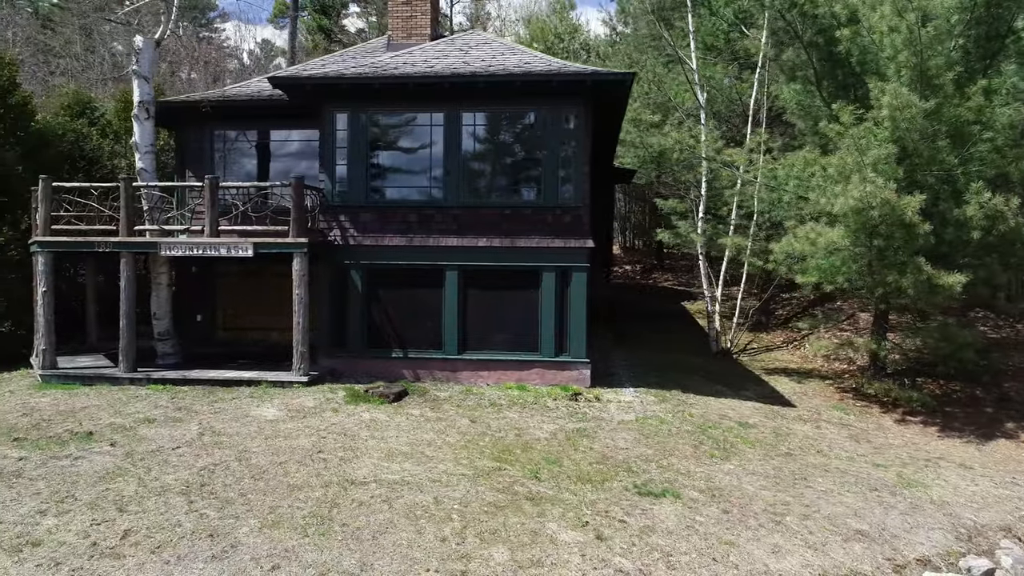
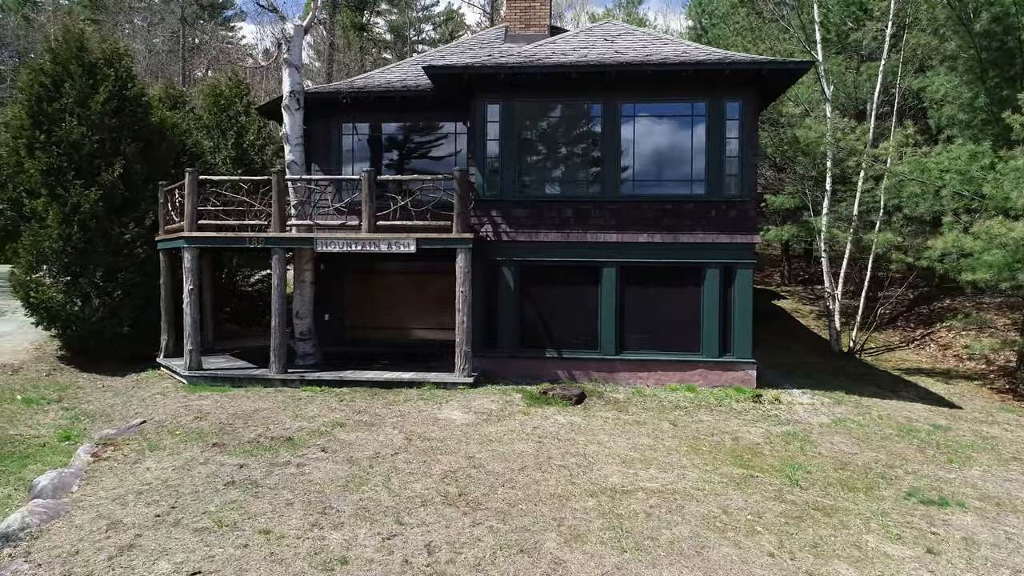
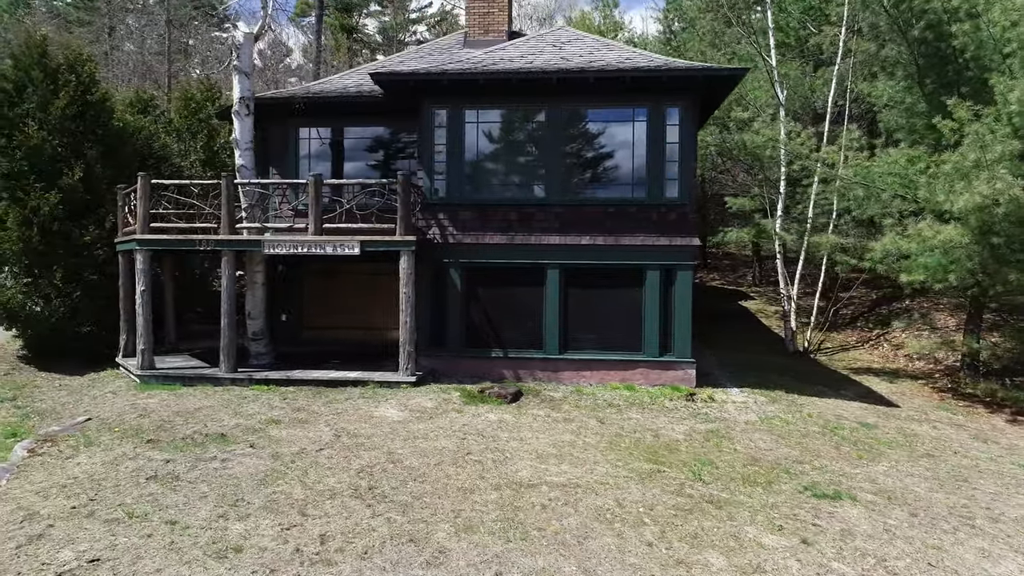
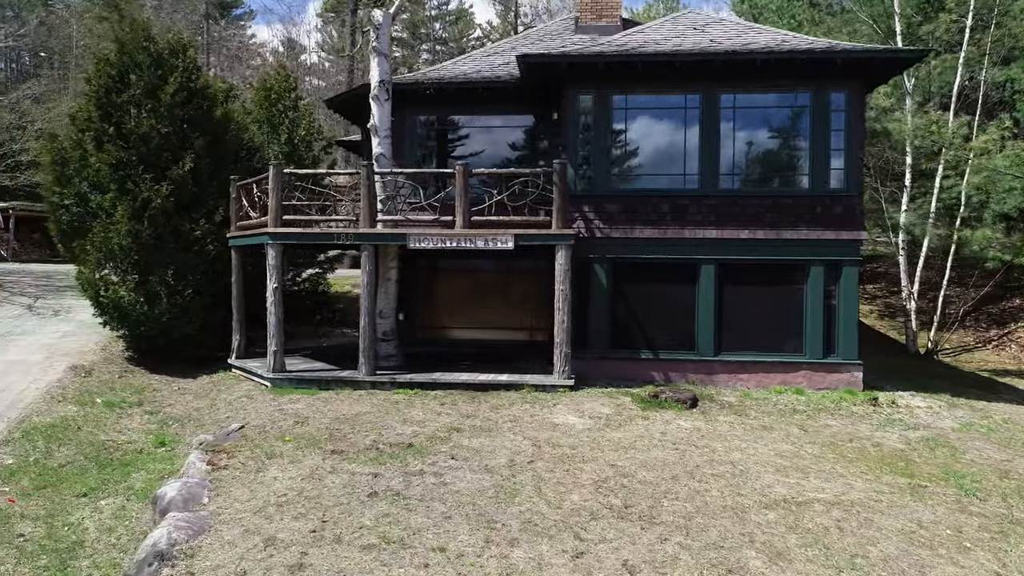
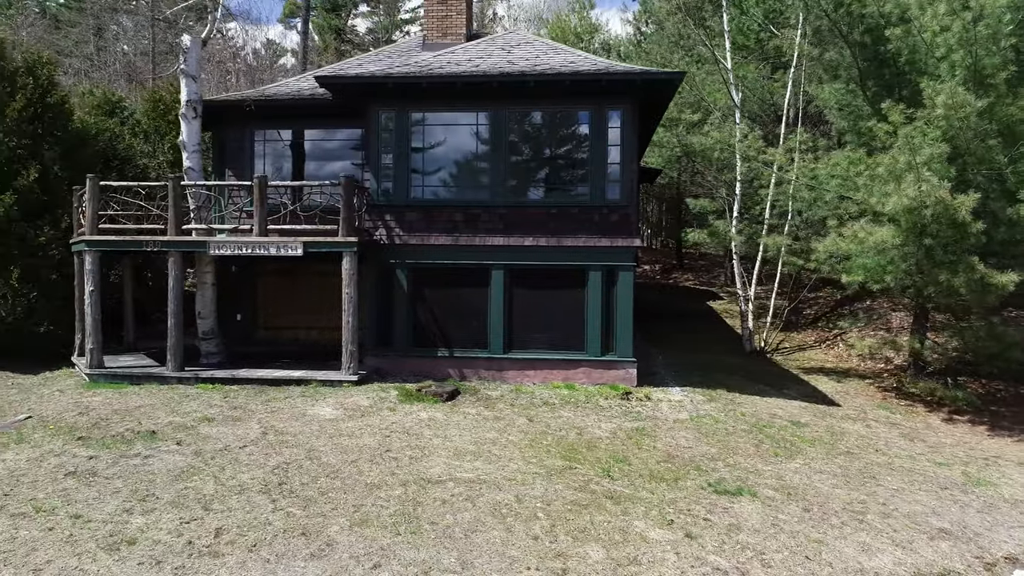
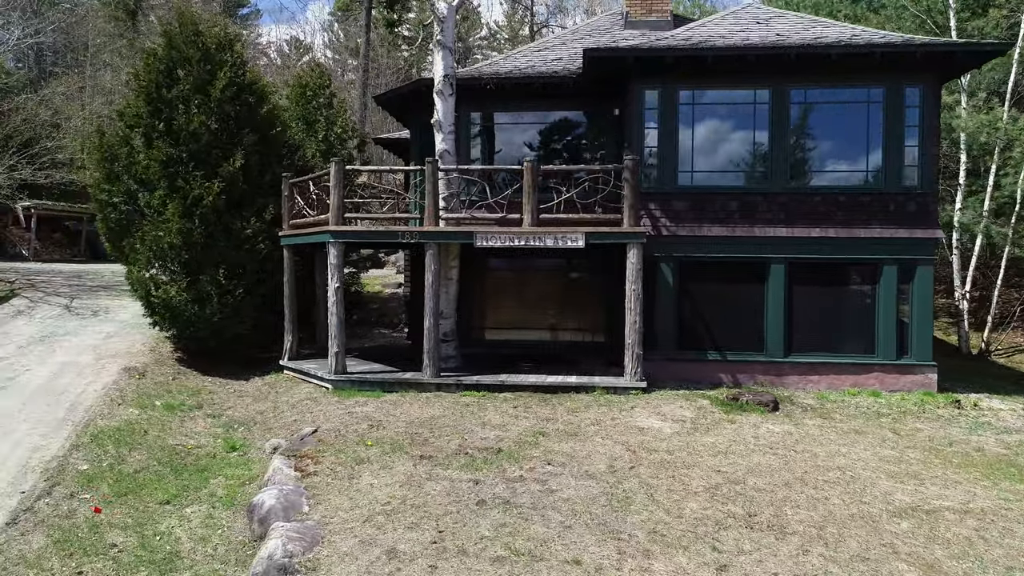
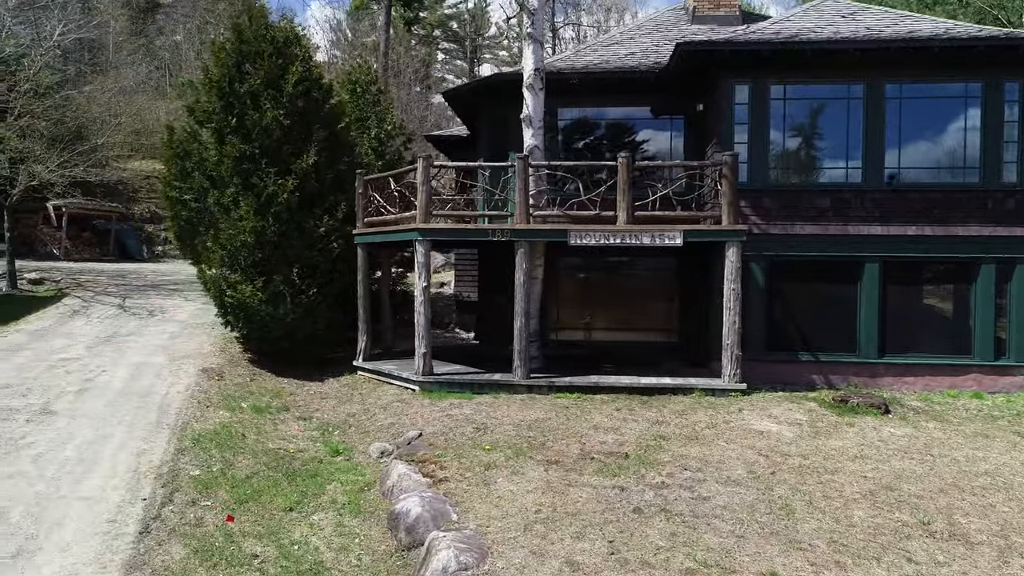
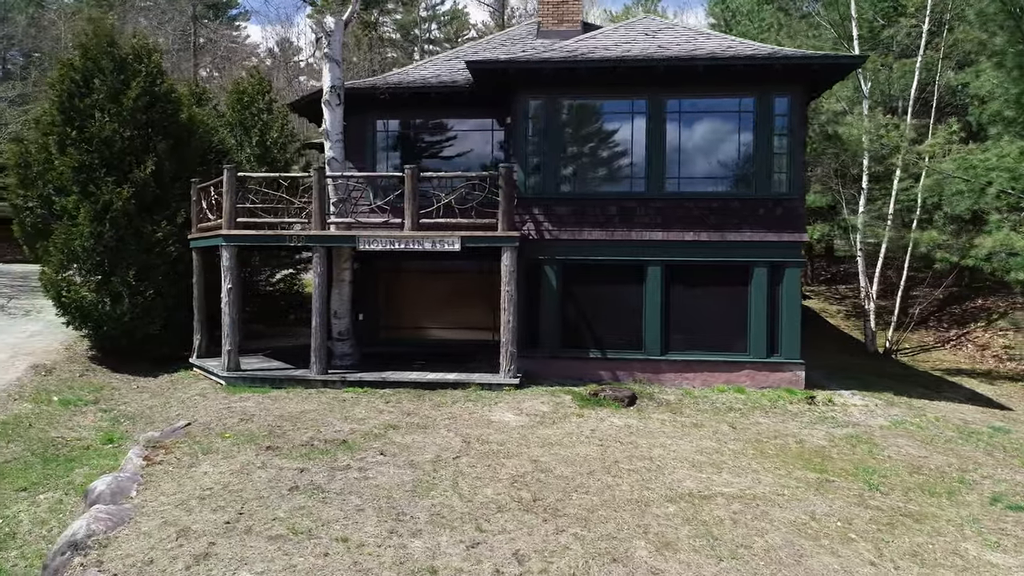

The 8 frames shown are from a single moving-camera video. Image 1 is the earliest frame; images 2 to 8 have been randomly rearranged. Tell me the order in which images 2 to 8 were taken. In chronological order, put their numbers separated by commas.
5, 3, 2, 8, 4, 6, 7
